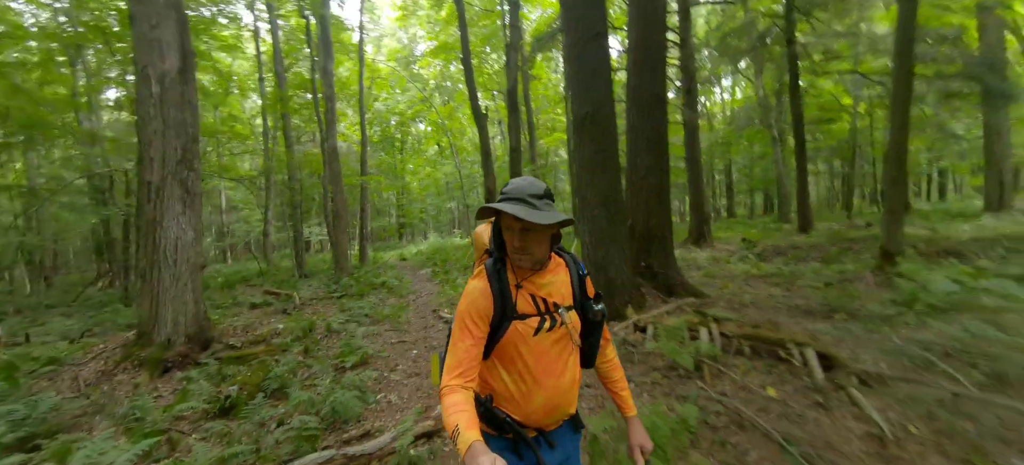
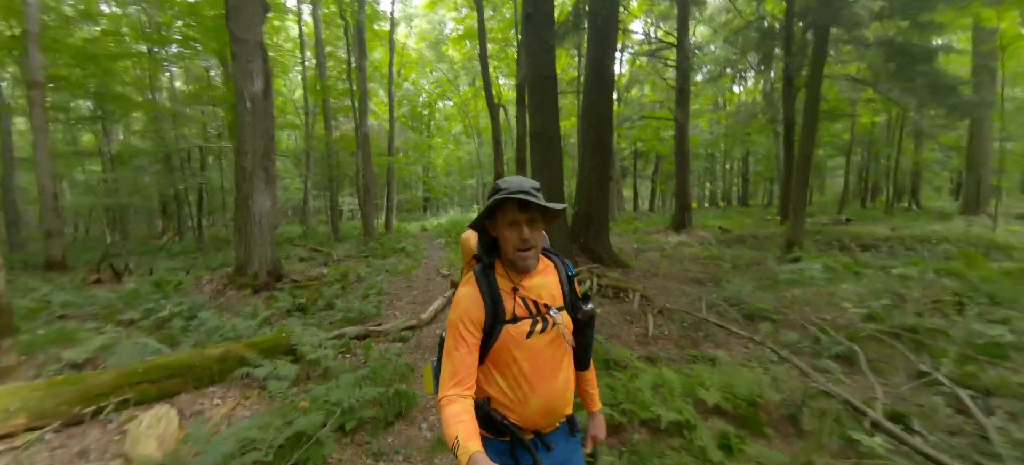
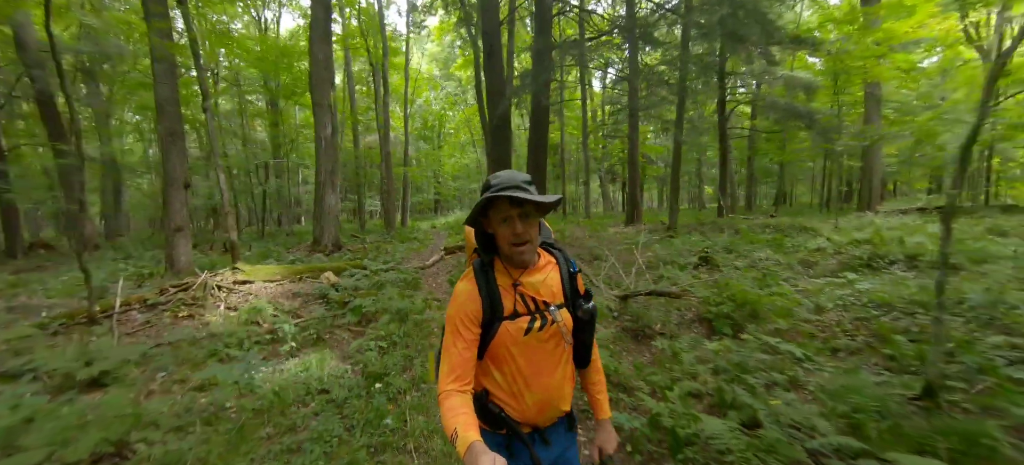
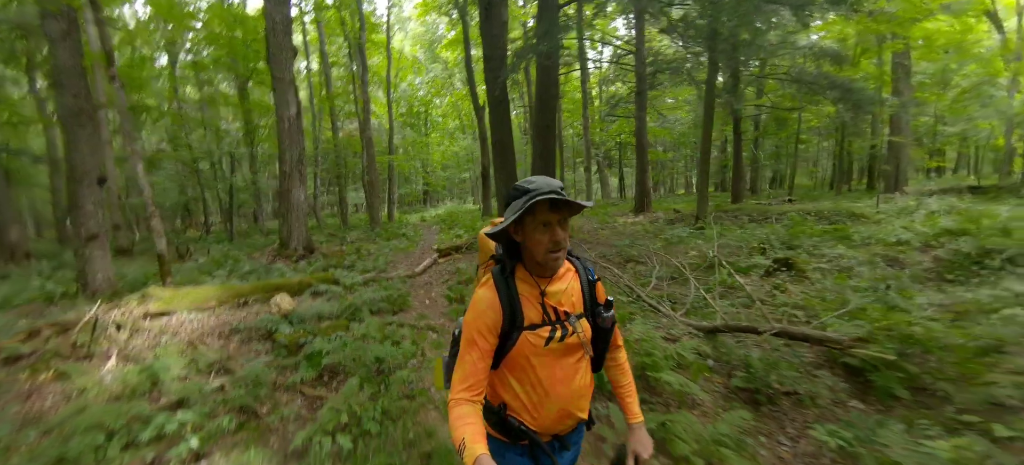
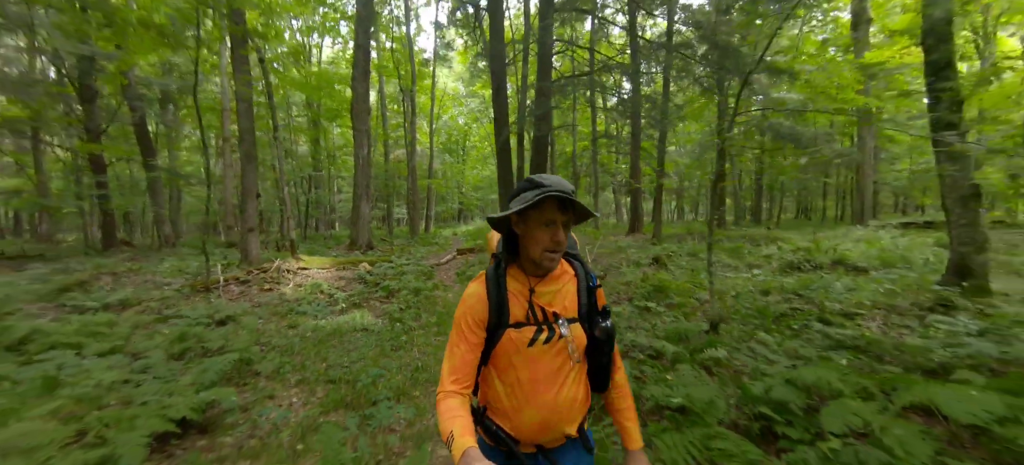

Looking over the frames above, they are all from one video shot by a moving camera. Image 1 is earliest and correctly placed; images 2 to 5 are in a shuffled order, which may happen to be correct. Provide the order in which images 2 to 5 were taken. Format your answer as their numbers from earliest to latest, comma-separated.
2, 4, 3, 5
